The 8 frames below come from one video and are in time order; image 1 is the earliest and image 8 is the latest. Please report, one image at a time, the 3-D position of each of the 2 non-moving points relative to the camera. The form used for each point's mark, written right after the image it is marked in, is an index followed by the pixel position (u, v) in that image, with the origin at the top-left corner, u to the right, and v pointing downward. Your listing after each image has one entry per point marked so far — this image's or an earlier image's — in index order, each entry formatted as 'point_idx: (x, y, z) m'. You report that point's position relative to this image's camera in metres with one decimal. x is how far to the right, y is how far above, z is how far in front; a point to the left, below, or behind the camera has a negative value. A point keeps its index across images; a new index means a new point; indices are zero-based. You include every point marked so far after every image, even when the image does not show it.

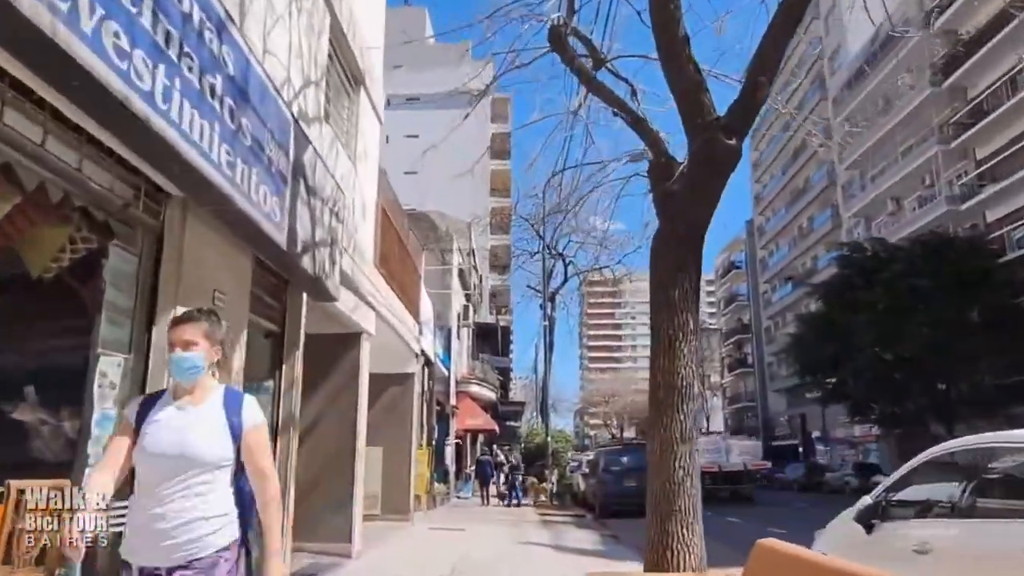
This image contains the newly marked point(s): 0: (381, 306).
0: (-1.9, -0.2, +10.3) m
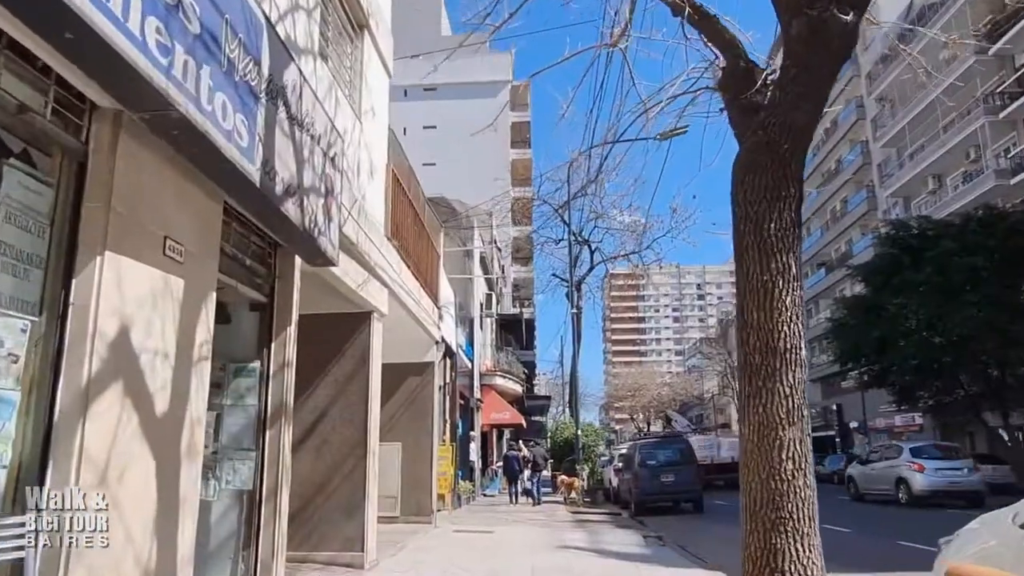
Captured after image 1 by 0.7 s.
0: (-1.5, +0.1, +9.1) m
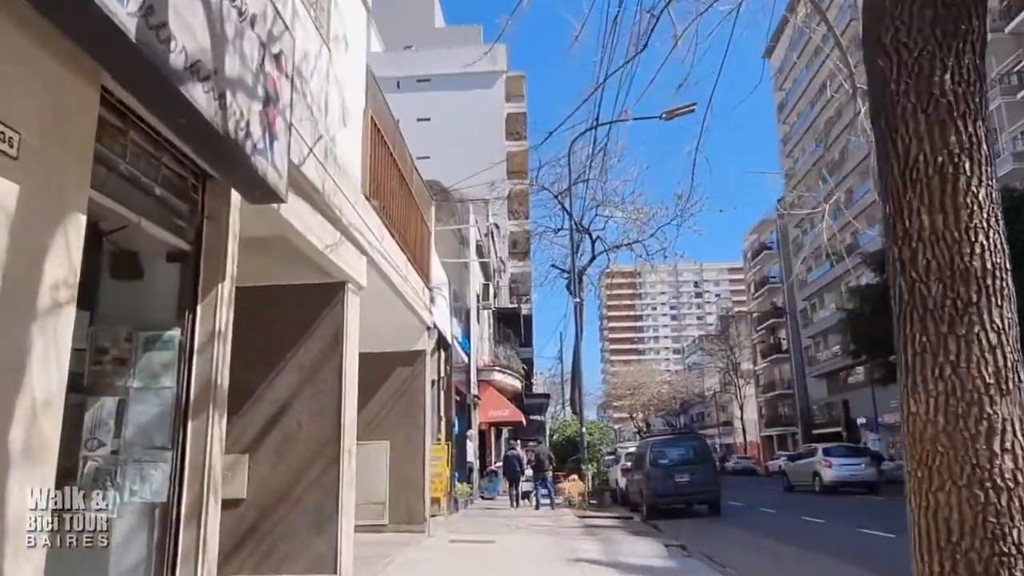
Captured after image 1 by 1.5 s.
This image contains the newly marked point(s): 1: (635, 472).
0: (-1.5, +0.4, +7.7) m
1: (+3.1, -4.7, +18.4) m
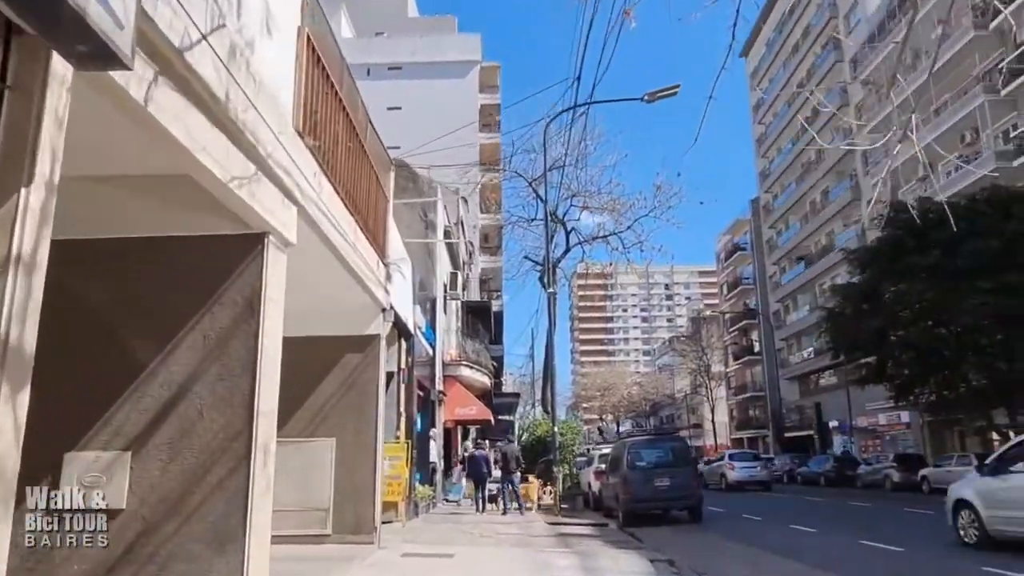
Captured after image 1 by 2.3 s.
0: (-1.8, +0.8, +6.2) m
1: (+2.3, -4.4, +17.1) m
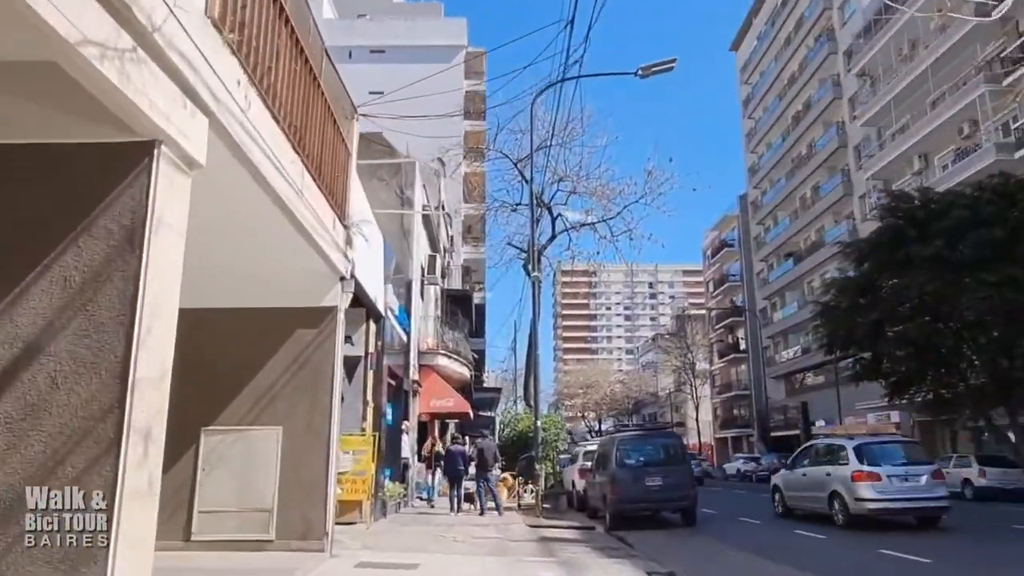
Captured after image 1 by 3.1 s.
0: (-1.9, +1.2, +4.8) m
1: (+1.9, -4.1, +15.8) m
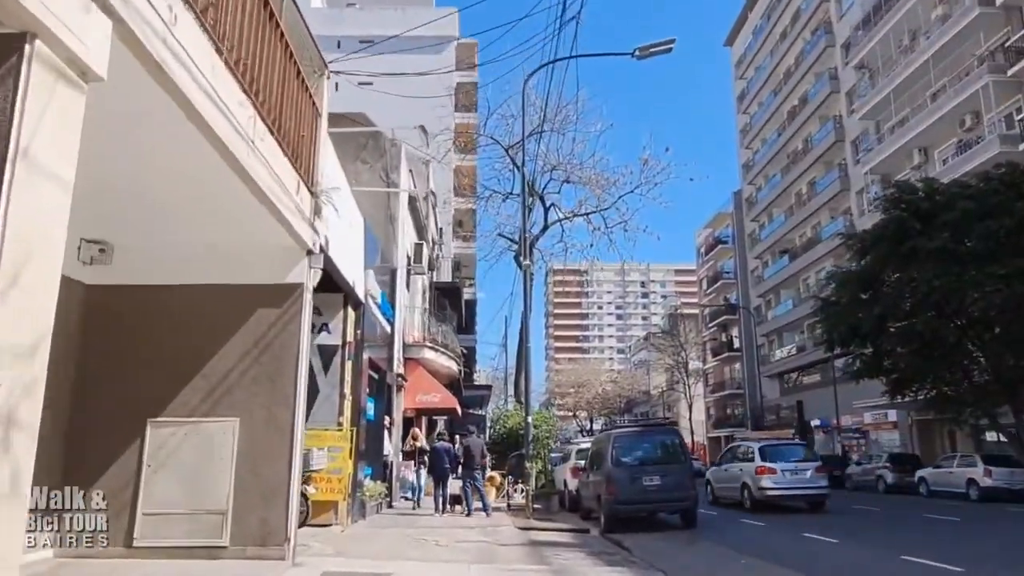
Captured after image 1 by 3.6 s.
0: (-2.0, +1.4, +3.9) m
1: (+1.6, -3.8, +14.9) m
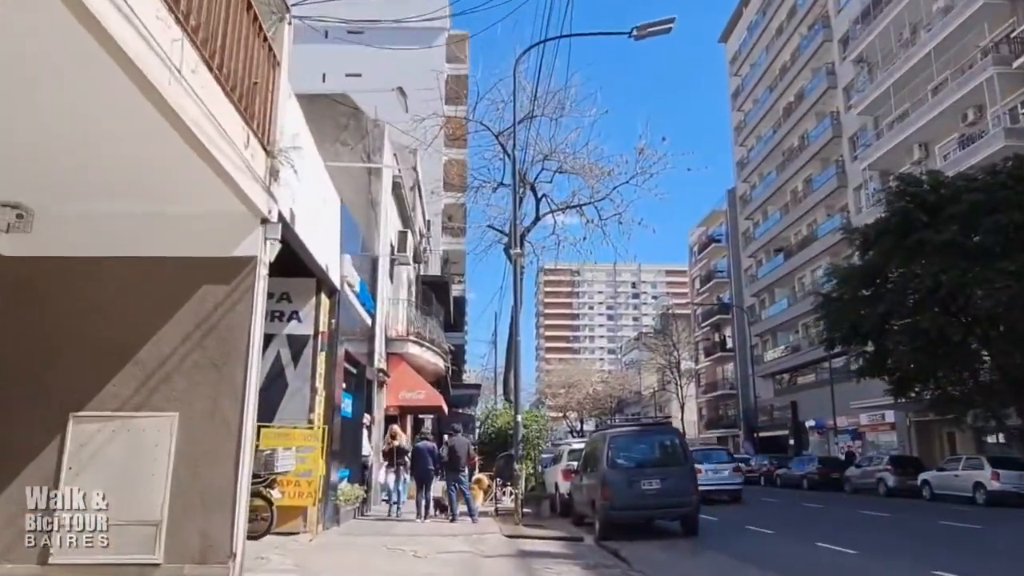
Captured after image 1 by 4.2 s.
0: (-2.0, +1.7, +2.8) m
1: (+1.4, -3.6, +13.9) m
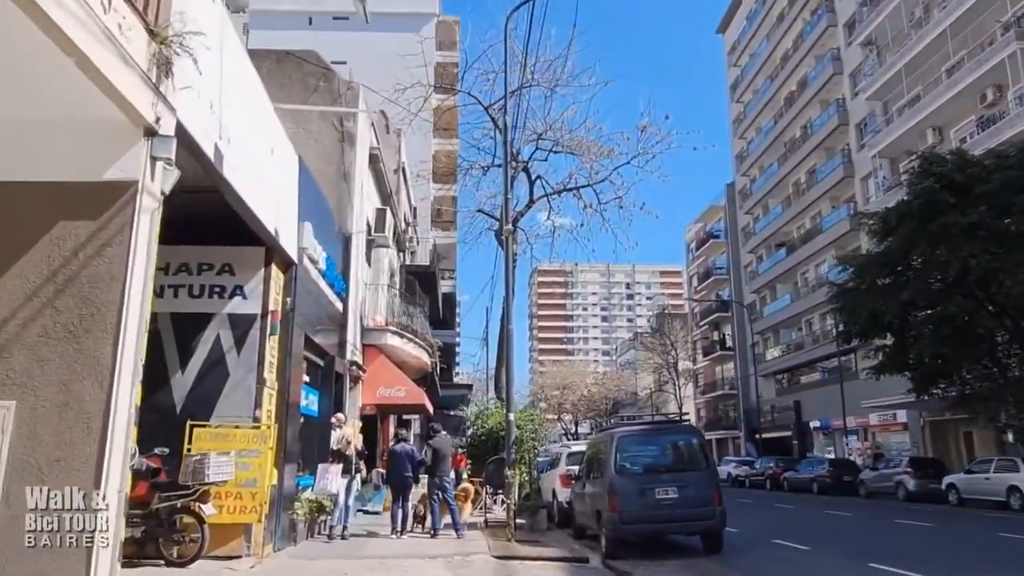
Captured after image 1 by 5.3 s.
0: (-2.1, +2.1, +0.9) m
1: (+1.3, -3.2, +12.0) m
